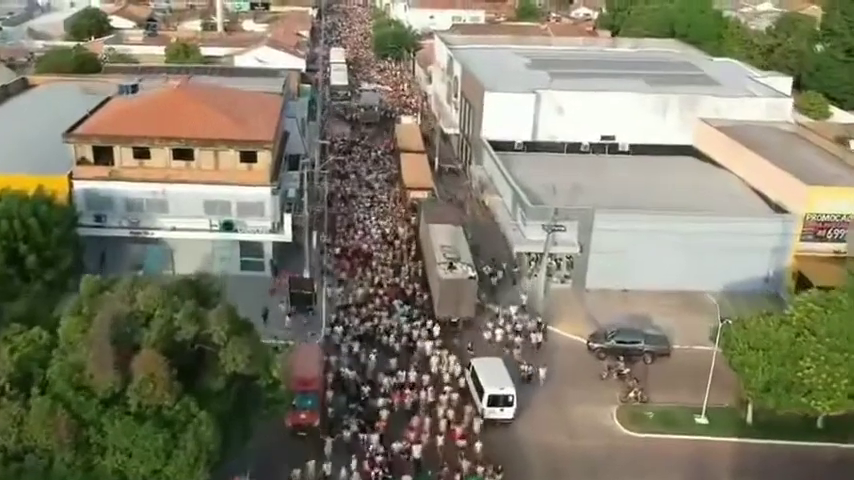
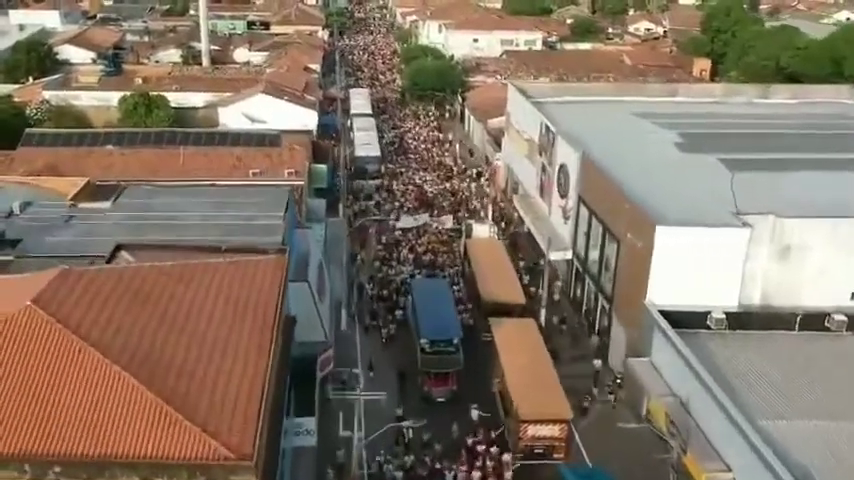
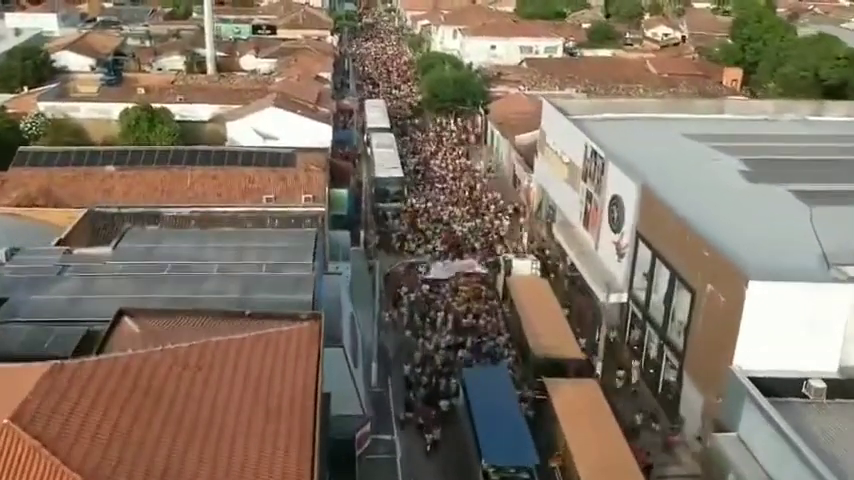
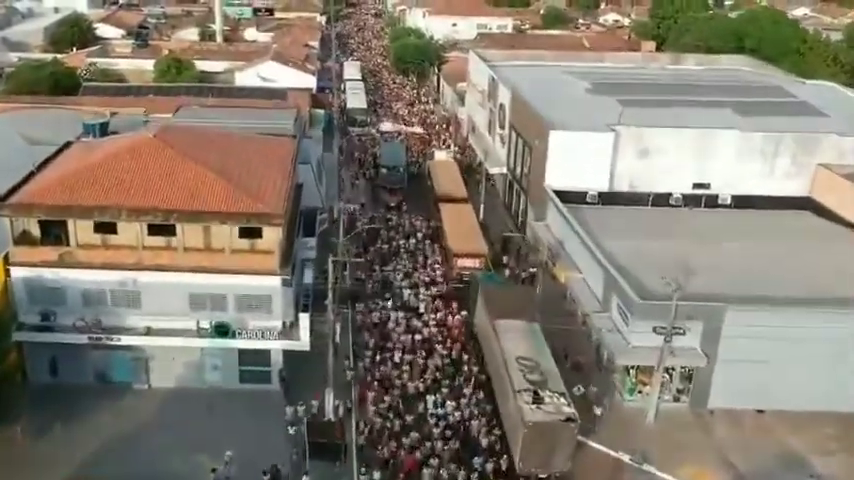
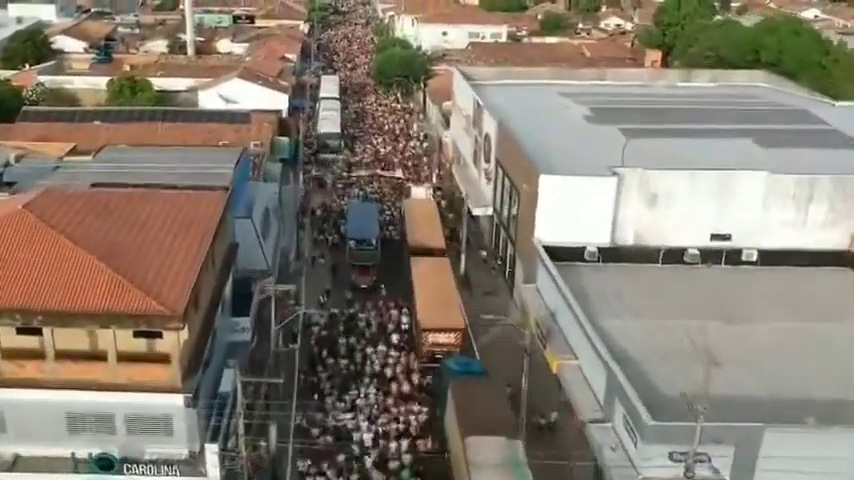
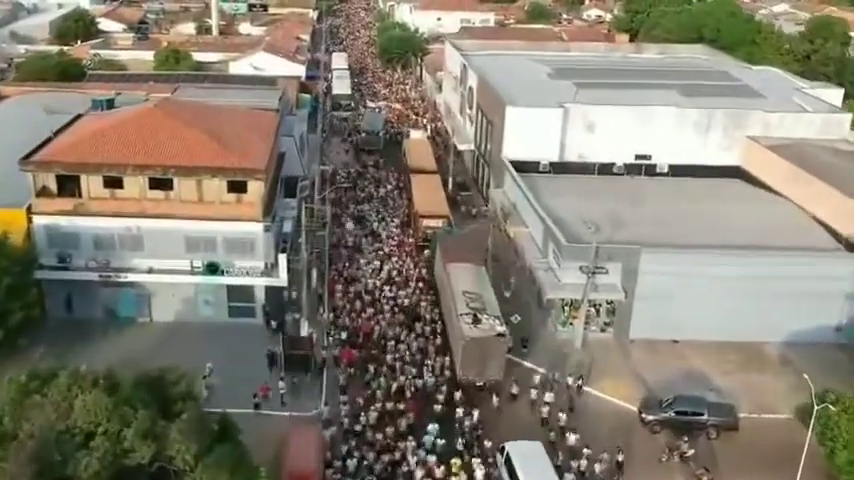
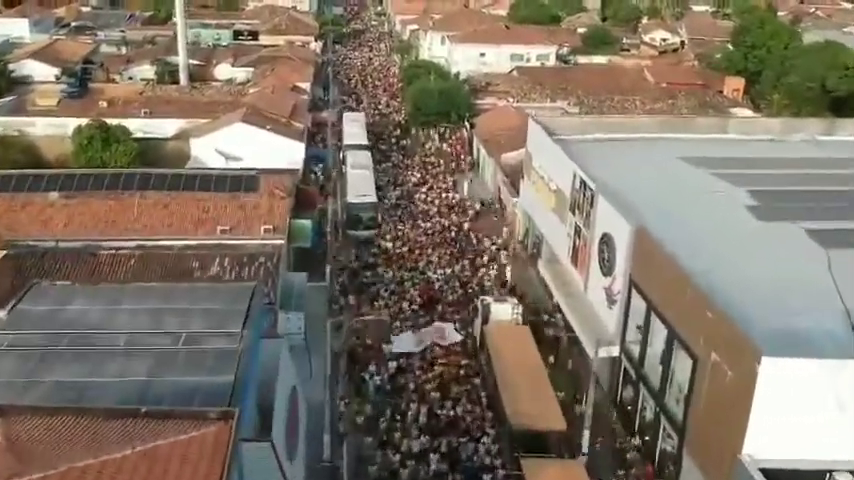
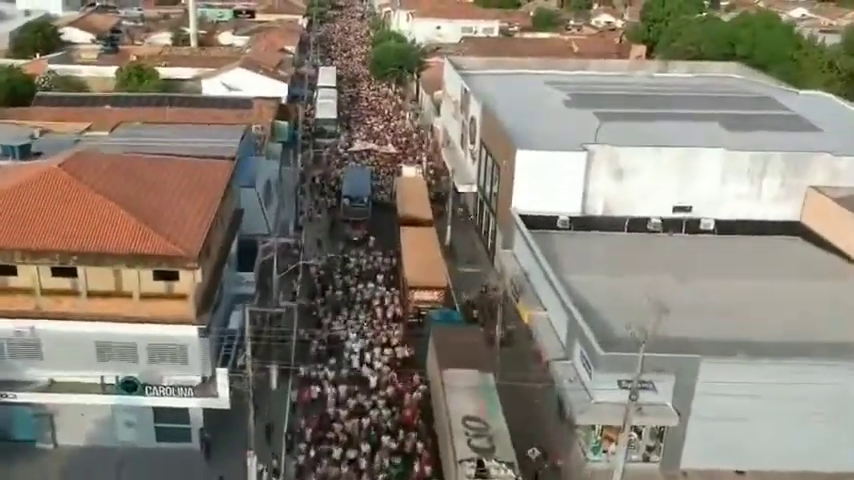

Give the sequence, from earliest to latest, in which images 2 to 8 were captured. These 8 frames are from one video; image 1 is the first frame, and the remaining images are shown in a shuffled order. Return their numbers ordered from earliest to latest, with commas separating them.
6, 4, 8, 5, 2, 3, 7
